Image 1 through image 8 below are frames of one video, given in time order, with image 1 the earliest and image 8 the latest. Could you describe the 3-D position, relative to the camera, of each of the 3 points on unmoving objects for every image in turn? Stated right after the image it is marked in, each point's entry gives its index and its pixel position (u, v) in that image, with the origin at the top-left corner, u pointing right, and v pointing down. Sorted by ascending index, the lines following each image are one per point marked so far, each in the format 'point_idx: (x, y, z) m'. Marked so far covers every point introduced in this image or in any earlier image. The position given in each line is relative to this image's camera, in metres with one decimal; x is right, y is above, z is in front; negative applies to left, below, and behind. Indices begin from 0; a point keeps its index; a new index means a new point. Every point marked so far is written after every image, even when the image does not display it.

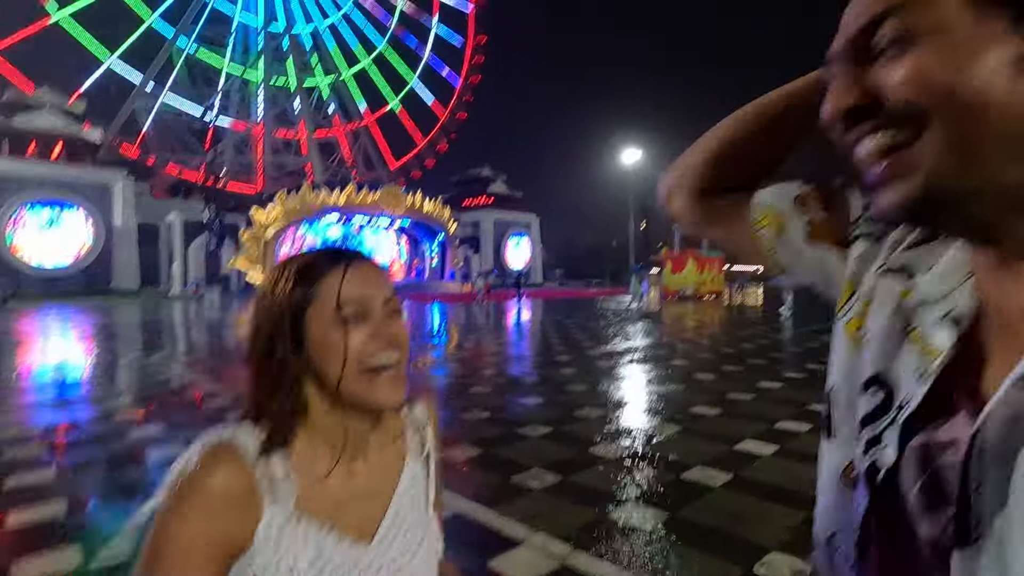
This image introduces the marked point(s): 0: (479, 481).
0: (-0.3, -1.5, +4.1) m
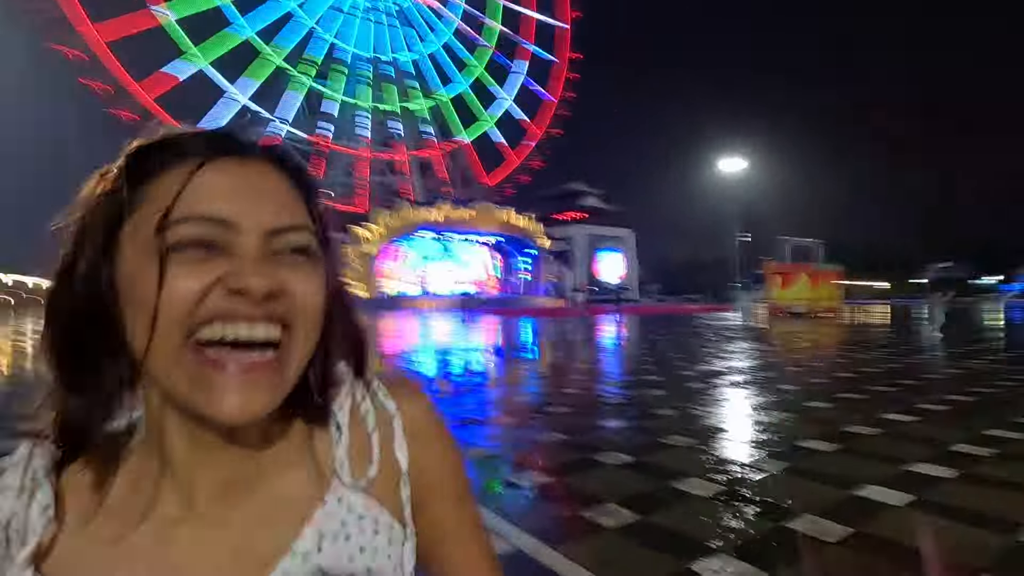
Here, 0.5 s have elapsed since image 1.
0: (+0.3, -1.6, +3.8) m
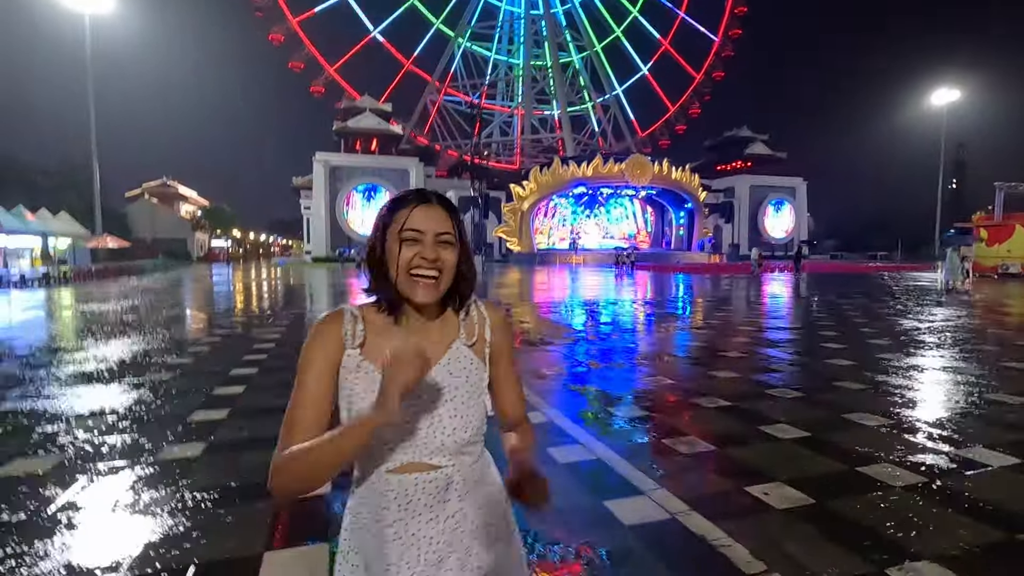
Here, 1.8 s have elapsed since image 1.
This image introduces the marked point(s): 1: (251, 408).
0: (+1.0, -1.2, +4.4) m
1: (-2.5, -1.1, +5.2) m
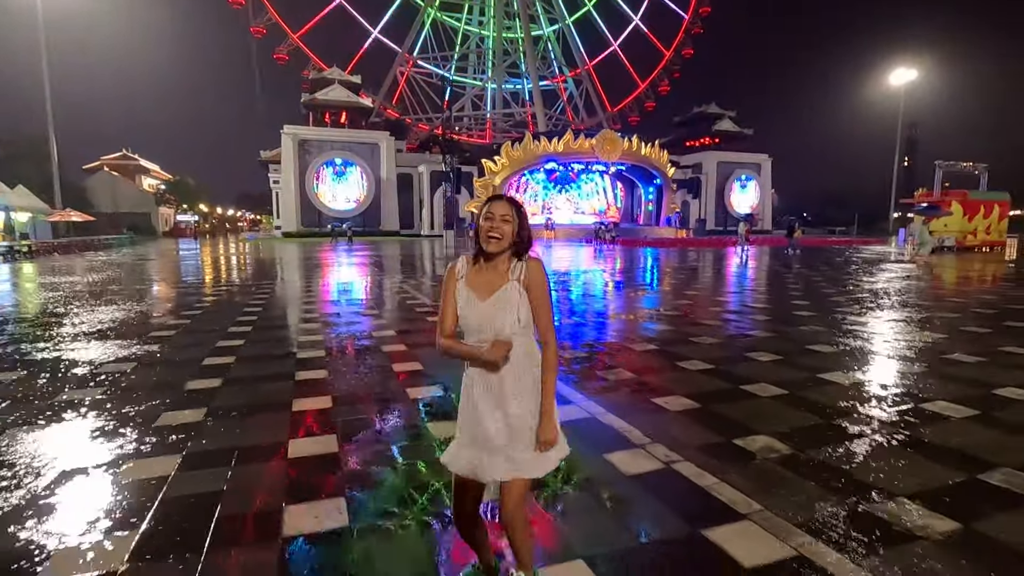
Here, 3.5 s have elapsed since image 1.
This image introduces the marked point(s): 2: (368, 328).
0: (+0.7, -0.8, +5.3) m
1: (-2.9, -0.7, +6.0) m
2: (-2.2, -0.6, +7.9) m
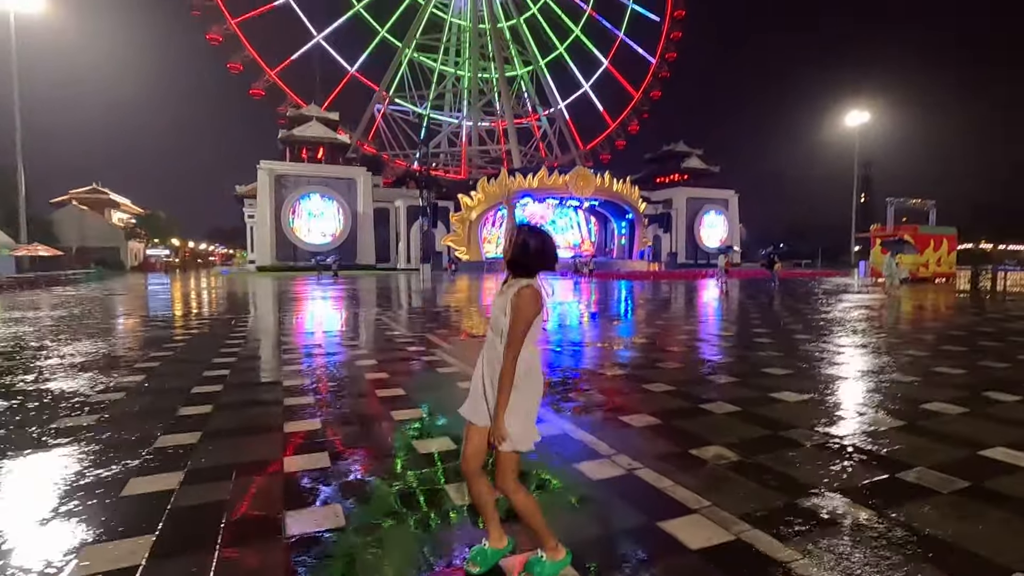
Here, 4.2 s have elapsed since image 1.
0: (+0.4, -1.1, +5.7) m
1: (-3.1, -1.1, +6.2) m
2: (-2.6, -1.1, +8.1) m
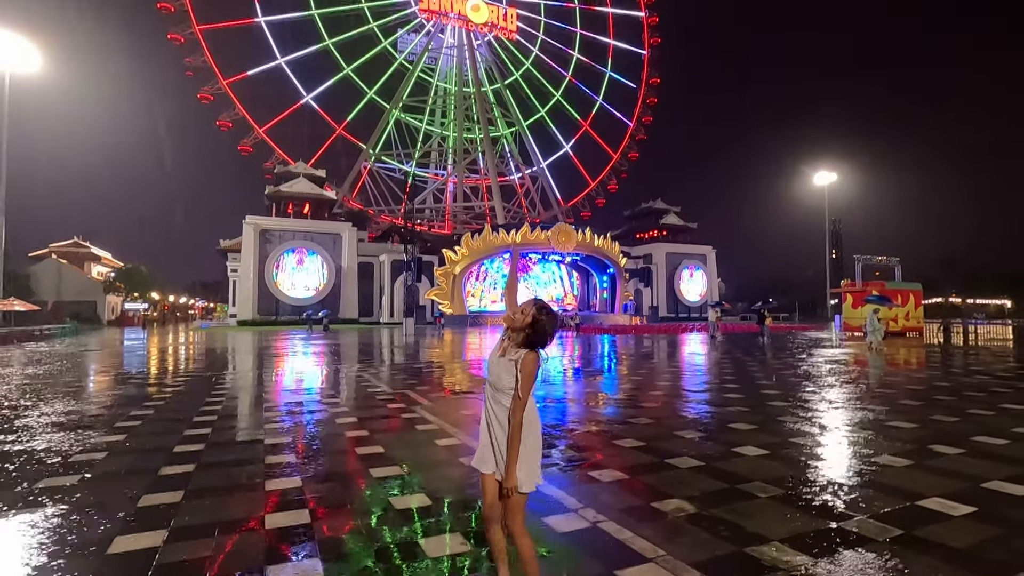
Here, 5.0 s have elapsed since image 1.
0: (+0.2, -1.8, +5.9) m
1: (-3.4, -1.8, +6.3) m
2: (-2.9, -2.0, +8.2) m
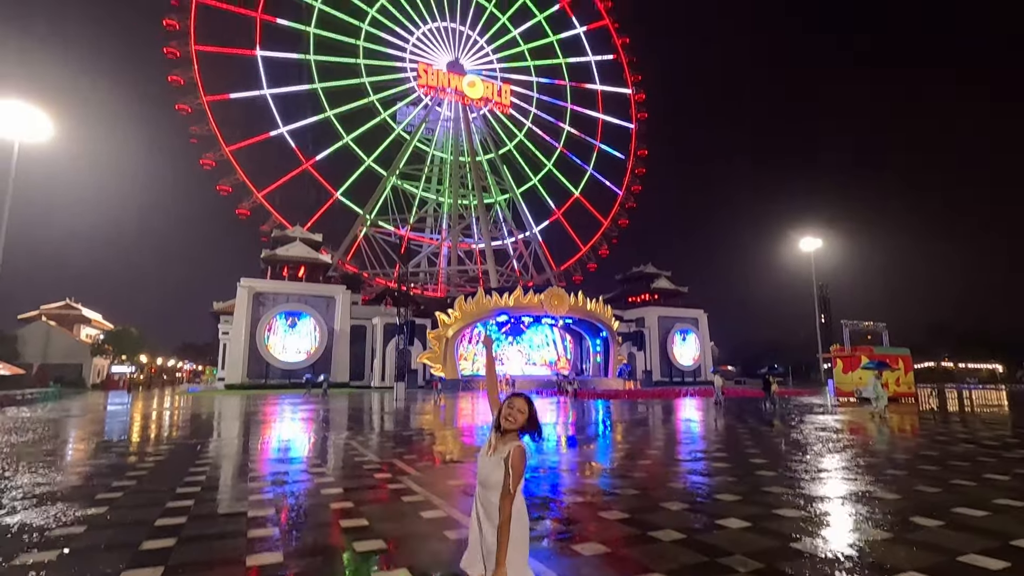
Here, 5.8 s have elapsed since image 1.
0: (0.0, -2.6, +5.9) m
1: (-3.6, -2.6, +6.2) m
2: (-3.1, -3.0, +8.1) m
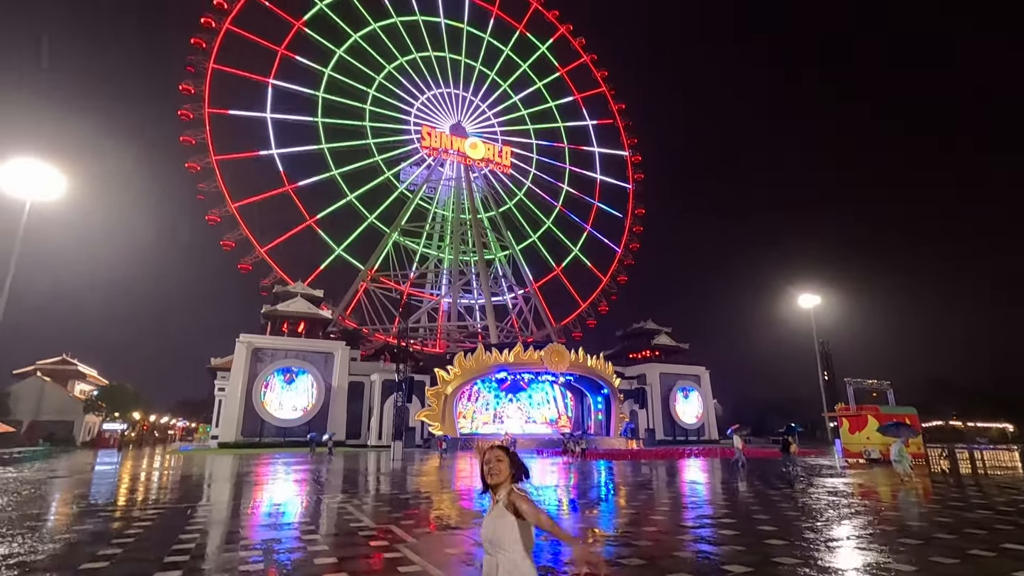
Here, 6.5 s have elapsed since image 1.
0: (0.0, -3.2, +5.6) m
1: (-3.6, -3.3, +5.9) m
2: (-3.1, -3.9, +7.8) m
